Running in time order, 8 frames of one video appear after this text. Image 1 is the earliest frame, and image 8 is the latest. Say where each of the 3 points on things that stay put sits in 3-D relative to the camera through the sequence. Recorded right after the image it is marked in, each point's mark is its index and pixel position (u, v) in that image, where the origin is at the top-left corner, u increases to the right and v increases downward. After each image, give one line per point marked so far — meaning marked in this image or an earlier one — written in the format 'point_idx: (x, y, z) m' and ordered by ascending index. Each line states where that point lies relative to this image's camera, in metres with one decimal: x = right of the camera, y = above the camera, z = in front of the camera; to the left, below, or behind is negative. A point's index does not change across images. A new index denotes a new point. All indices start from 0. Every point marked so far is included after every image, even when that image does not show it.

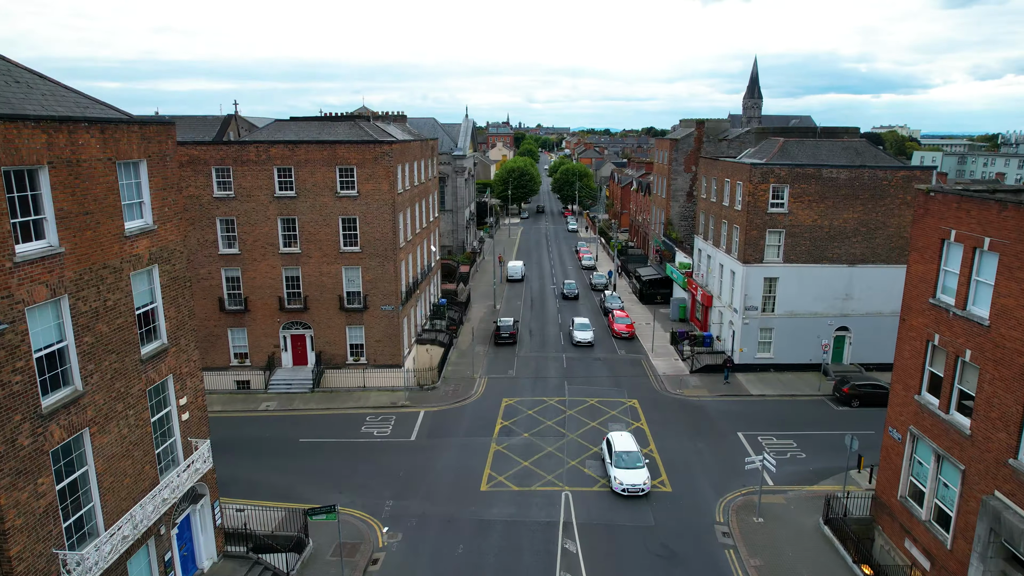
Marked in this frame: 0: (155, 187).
0: (-6.3, +1.8, +11.7) m
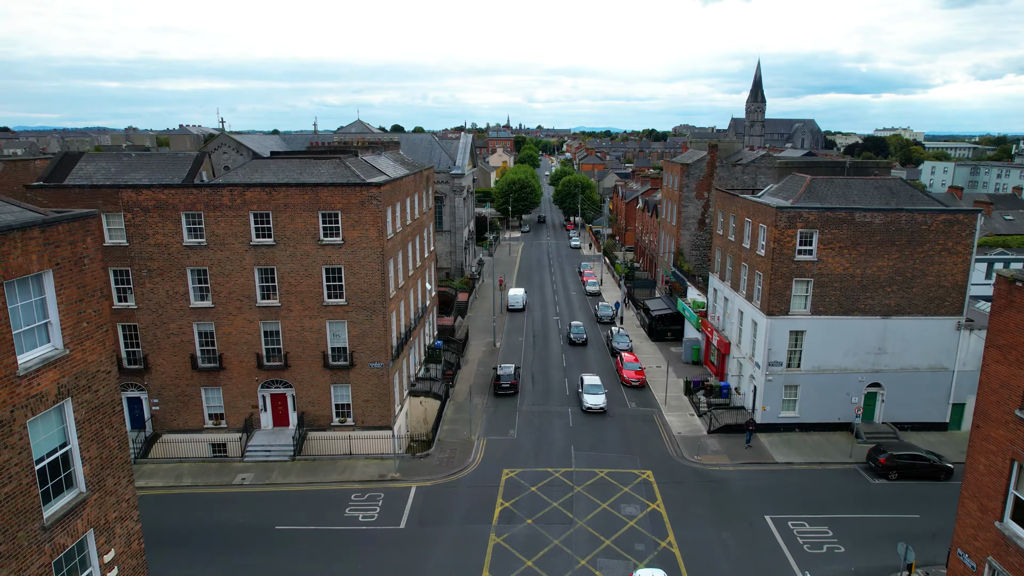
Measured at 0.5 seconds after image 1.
0: (-6.2, -0.2, +9.3) m
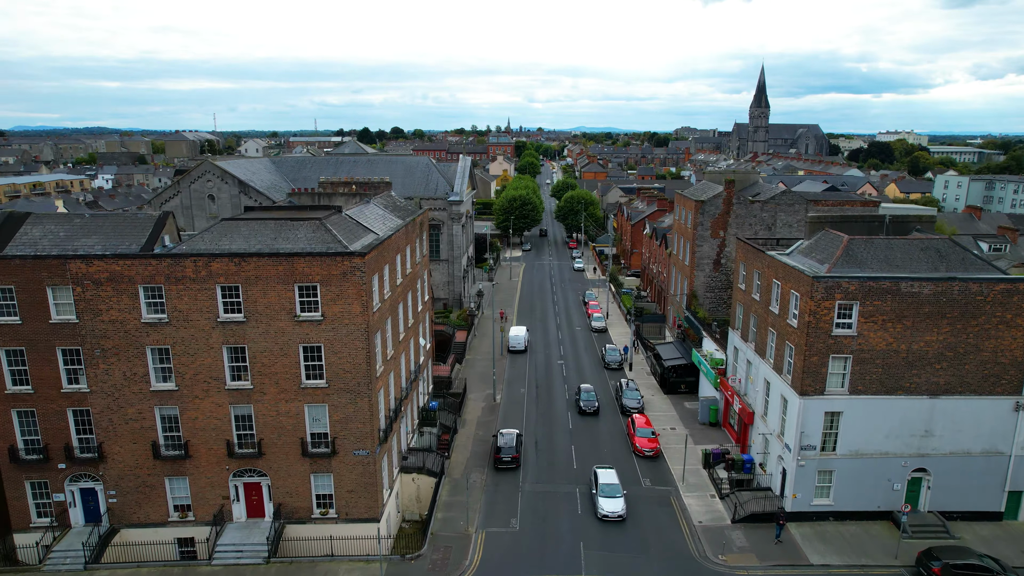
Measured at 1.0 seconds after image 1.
0: (-6.2, -2.7, +6.7) m
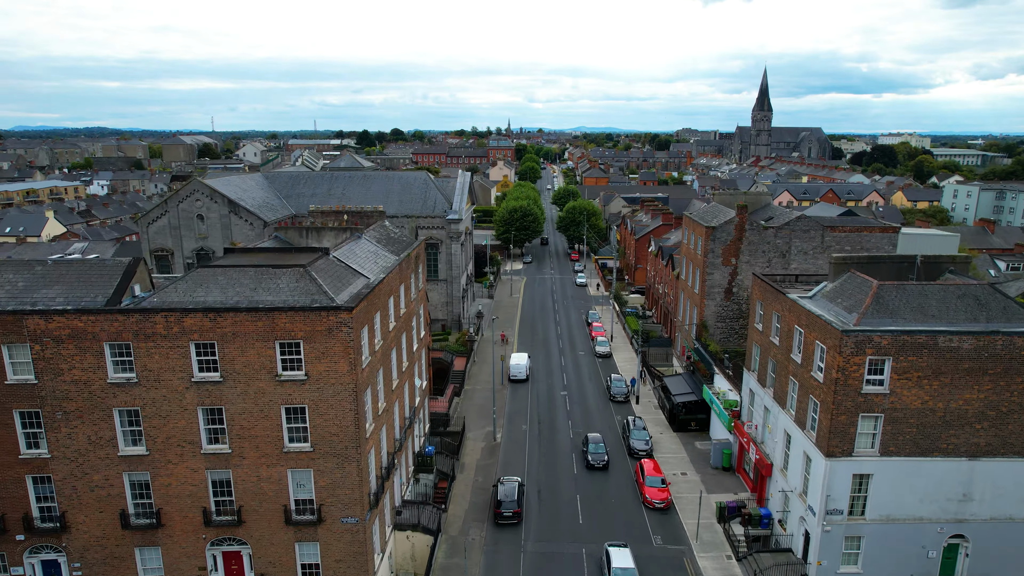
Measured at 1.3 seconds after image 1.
0: (-6.1, -4.2, +5.0) m
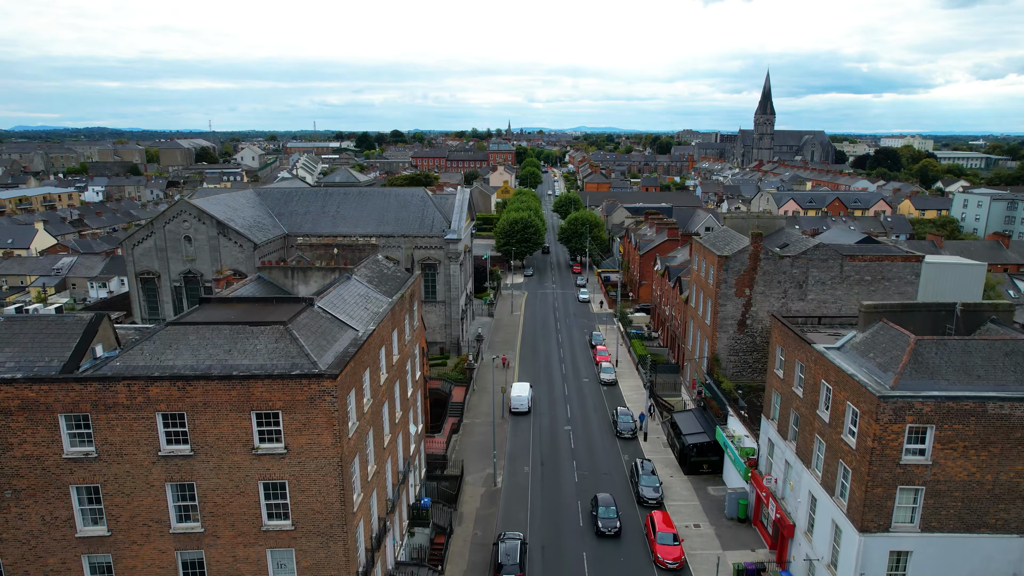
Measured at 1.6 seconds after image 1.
0: (-6.1, -5.8, +3.1) m
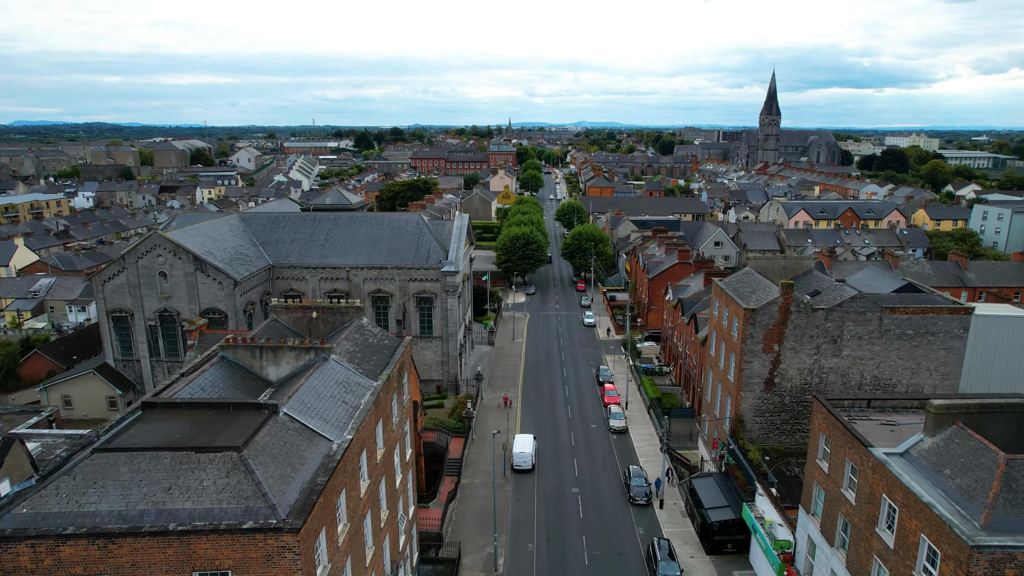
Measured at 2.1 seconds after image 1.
0: (-6.0, -8.4, 0.0) m
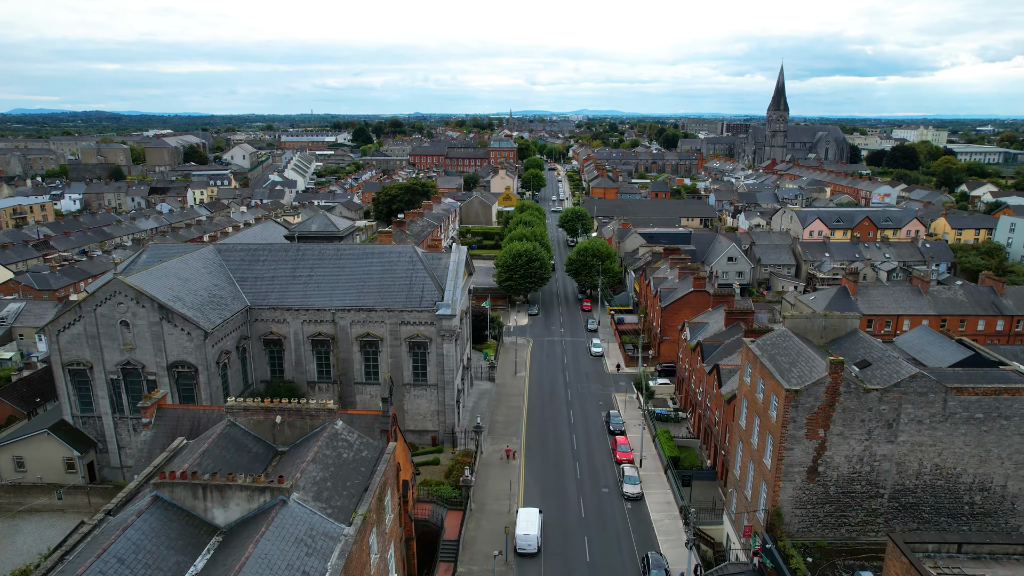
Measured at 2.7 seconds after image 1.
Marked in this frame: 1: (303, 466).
0: (-5.9, -11.8, -4.0) m
1: (-5.6, -4.6, +17.8) m
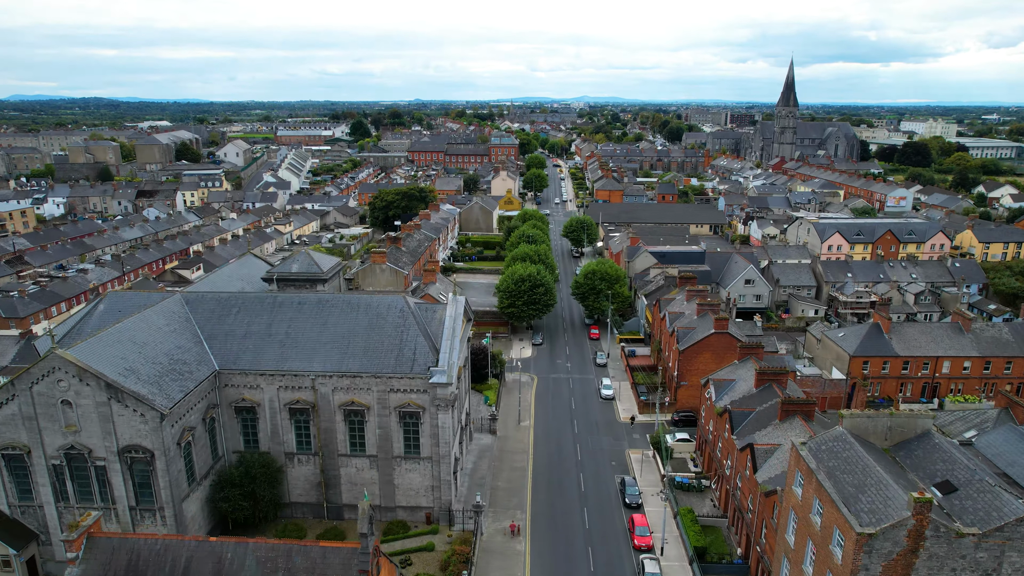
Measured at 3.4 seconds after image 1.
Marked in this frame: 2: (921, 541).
0: (-5.7, -15.9, -8.5) m
1: (-5.4, -8.3, +13.1) m
2: (+12.4, -7.6, +20.1) m
